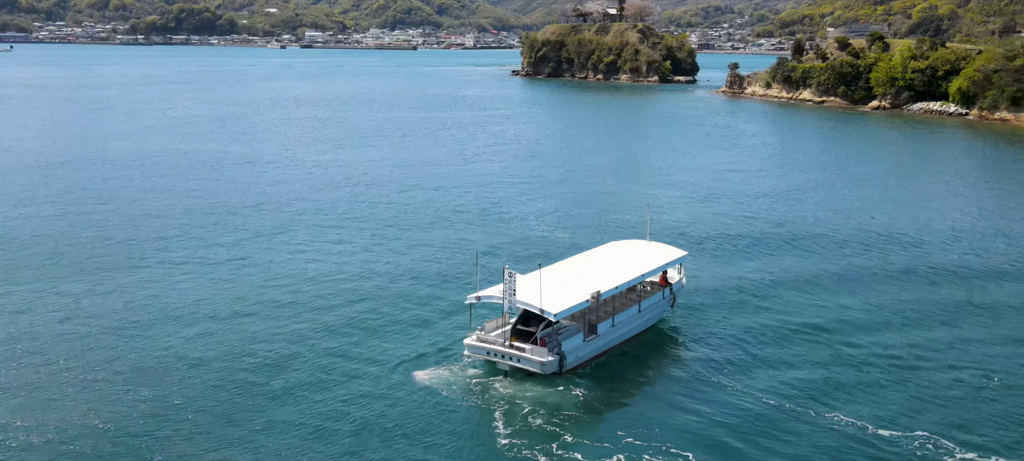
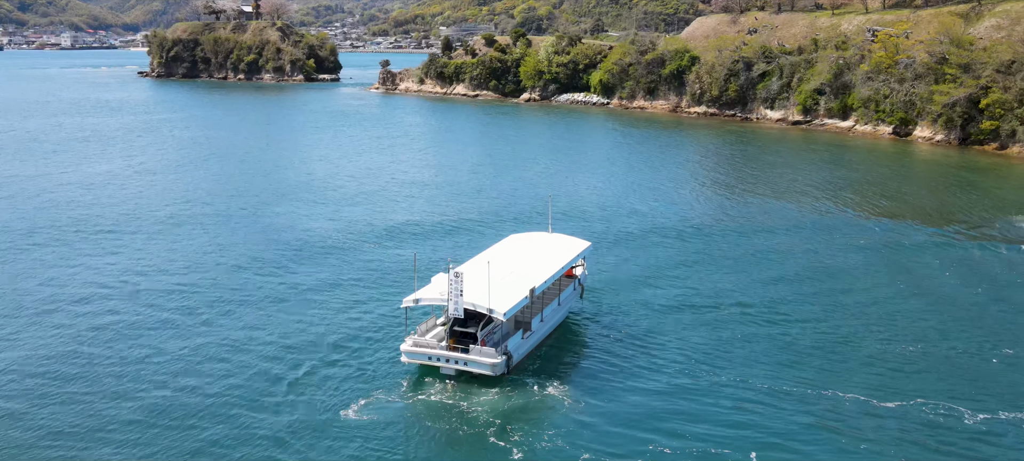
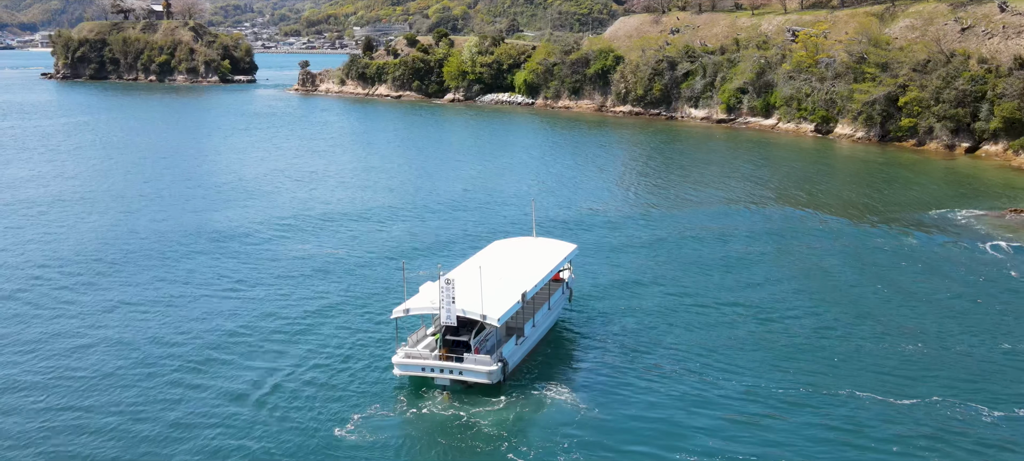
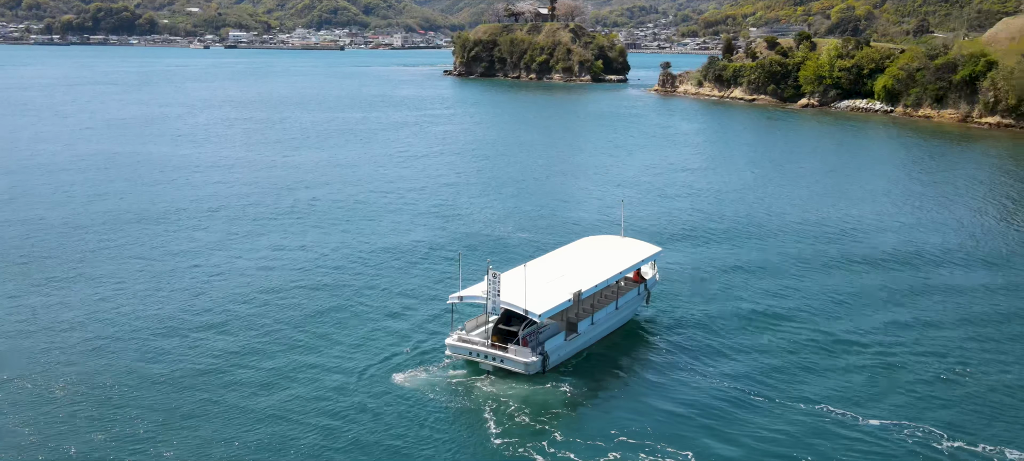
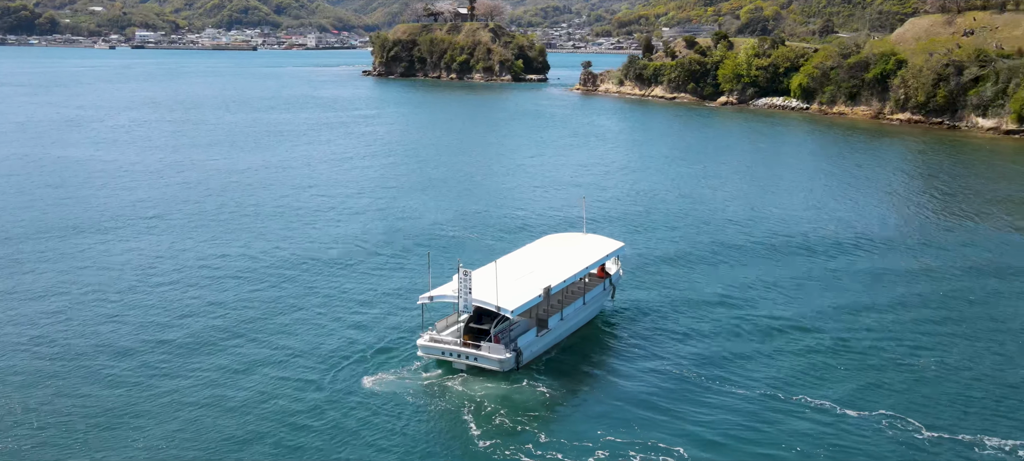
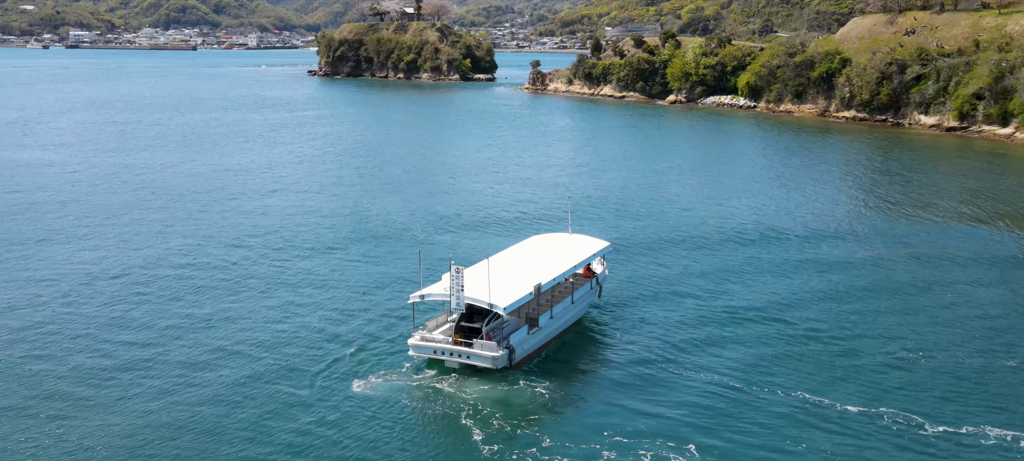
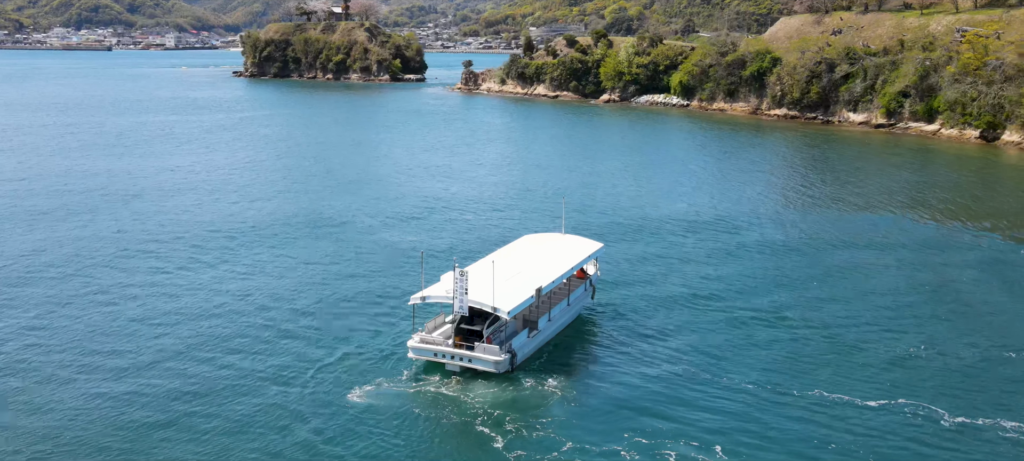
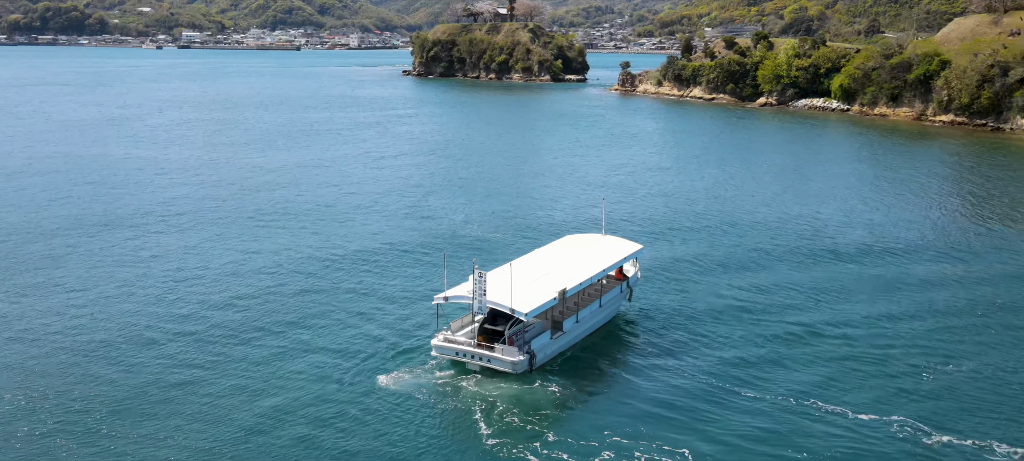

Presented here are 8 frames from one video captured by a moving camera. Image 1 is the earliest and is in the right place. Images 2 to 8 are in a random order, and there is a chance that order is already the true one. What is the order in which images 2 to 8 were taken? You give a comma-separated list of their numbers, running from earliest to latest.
4, 8, 5, 6, 7, 2, 3
